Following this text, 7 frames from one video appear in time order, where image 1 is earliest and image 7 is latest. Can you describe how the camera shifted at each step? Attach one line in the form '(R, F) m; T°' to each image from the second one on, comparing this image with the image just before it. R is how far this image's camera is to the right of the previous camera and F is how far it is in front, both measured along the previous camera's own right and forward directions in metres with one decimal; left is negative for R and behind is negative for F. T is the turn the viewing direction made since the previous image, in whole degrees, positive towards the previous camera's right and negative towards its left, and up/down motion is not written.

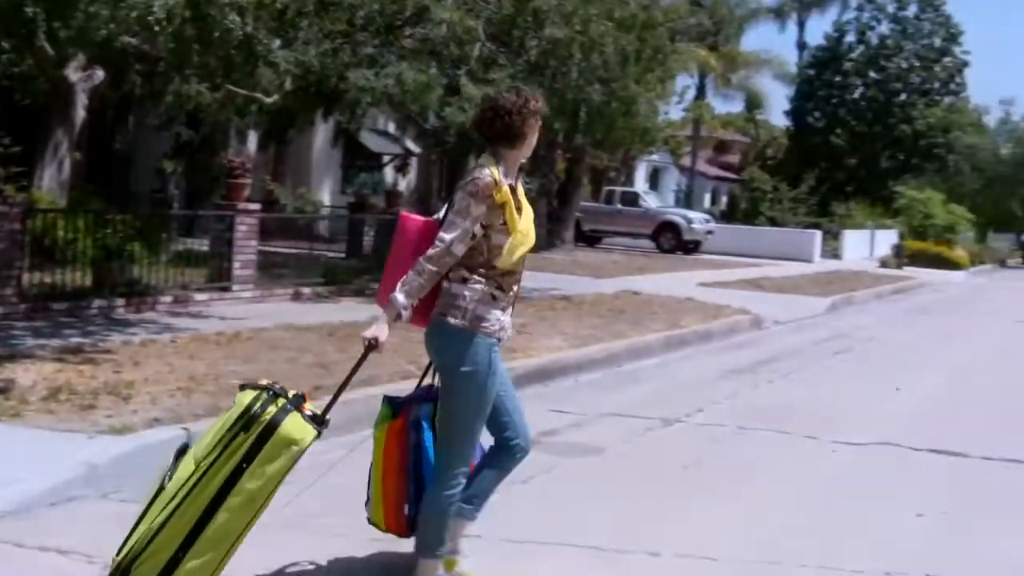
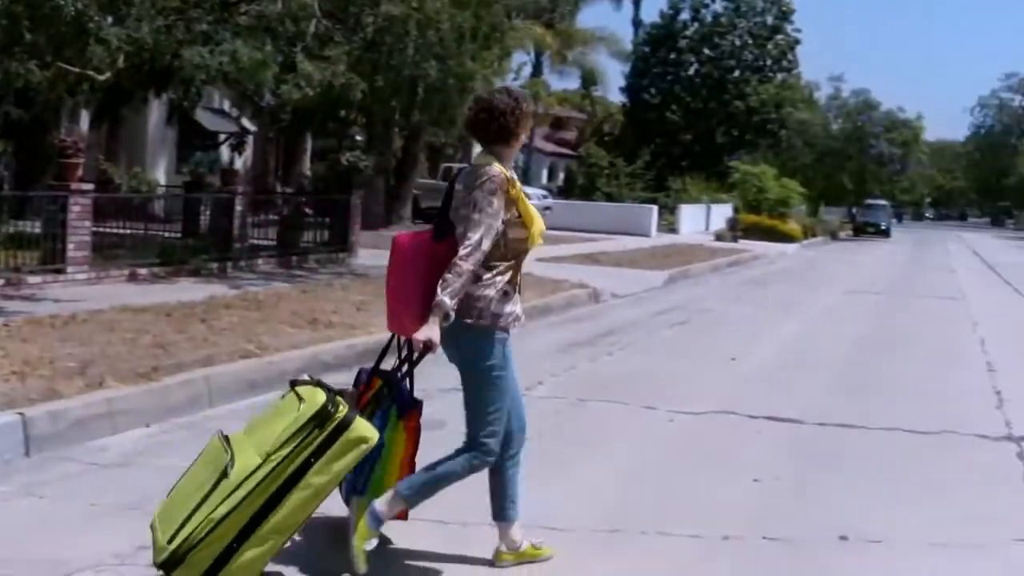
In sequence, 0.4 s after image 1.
(-0.1, -1.8) m; +7°
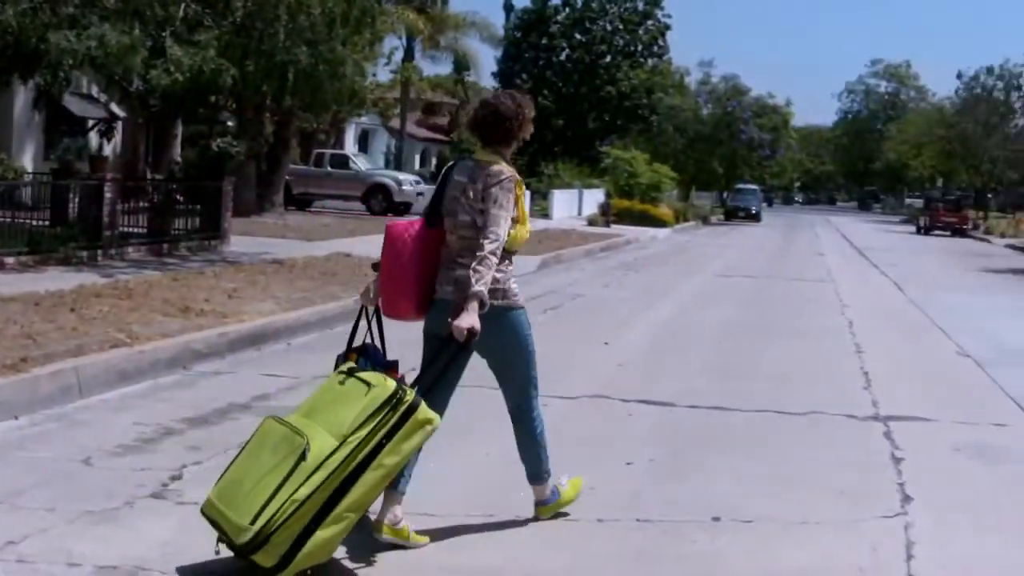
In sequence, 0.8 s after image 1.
(-0.3, -1.2) m; +6°
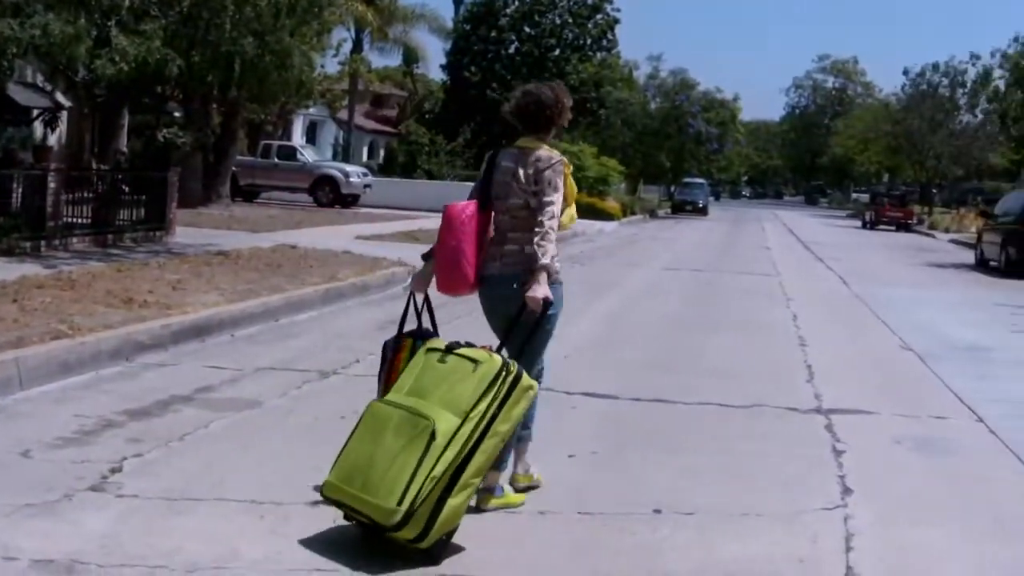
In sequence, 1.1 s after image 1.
(+0.3, +0.1) m; +2°
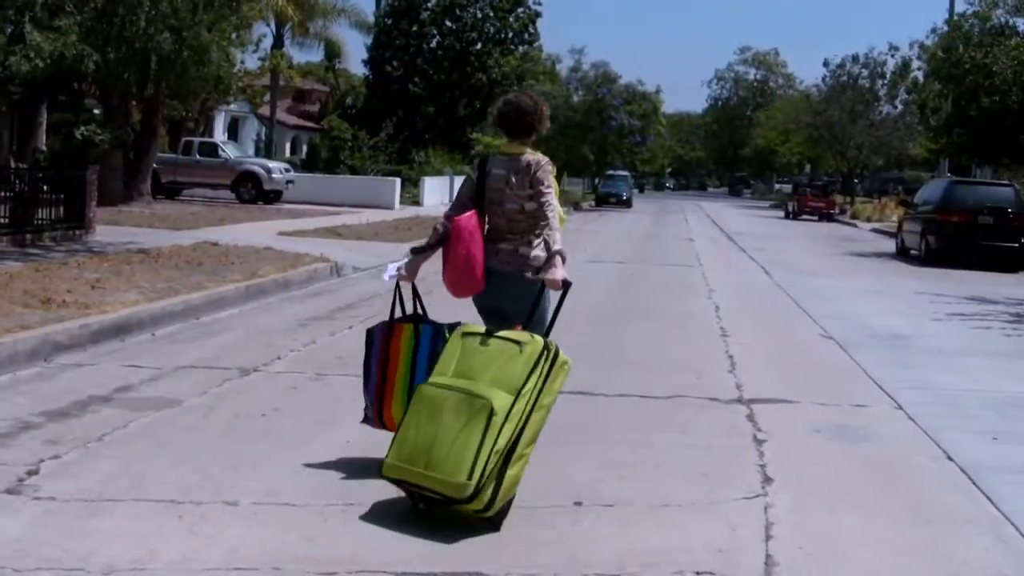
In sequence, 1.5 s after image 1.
(+0.4, 0.0) m; +3°
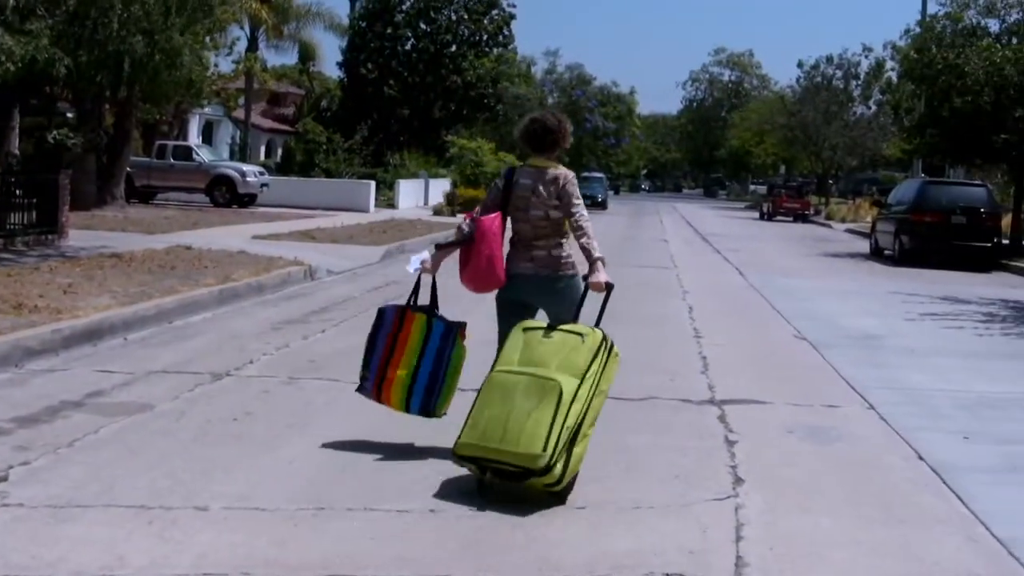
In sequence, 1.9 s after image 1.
(+0.3, 0.0) m; +1°
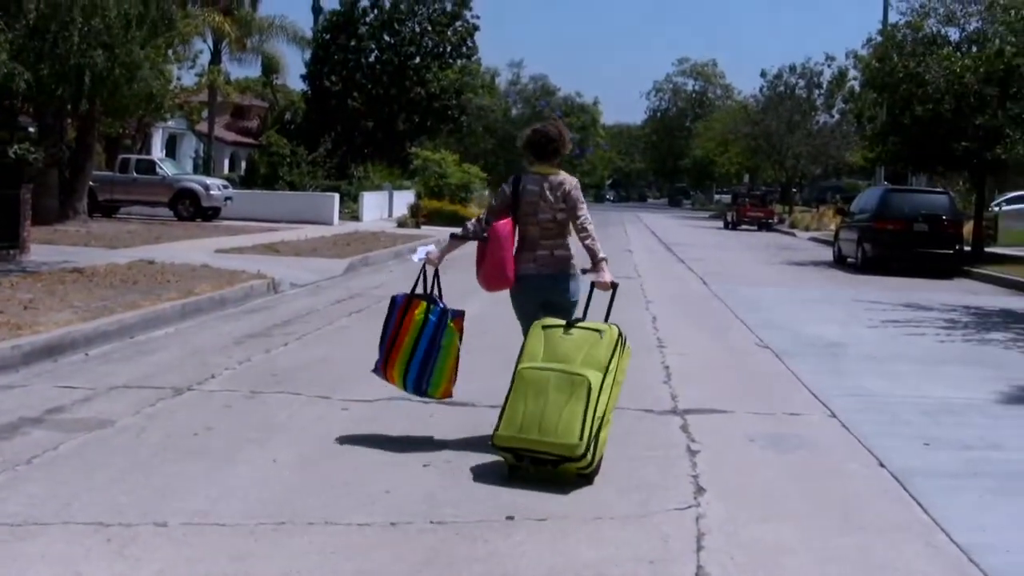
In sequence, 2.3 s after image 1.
(+0.3, -0.1) m; +1°
